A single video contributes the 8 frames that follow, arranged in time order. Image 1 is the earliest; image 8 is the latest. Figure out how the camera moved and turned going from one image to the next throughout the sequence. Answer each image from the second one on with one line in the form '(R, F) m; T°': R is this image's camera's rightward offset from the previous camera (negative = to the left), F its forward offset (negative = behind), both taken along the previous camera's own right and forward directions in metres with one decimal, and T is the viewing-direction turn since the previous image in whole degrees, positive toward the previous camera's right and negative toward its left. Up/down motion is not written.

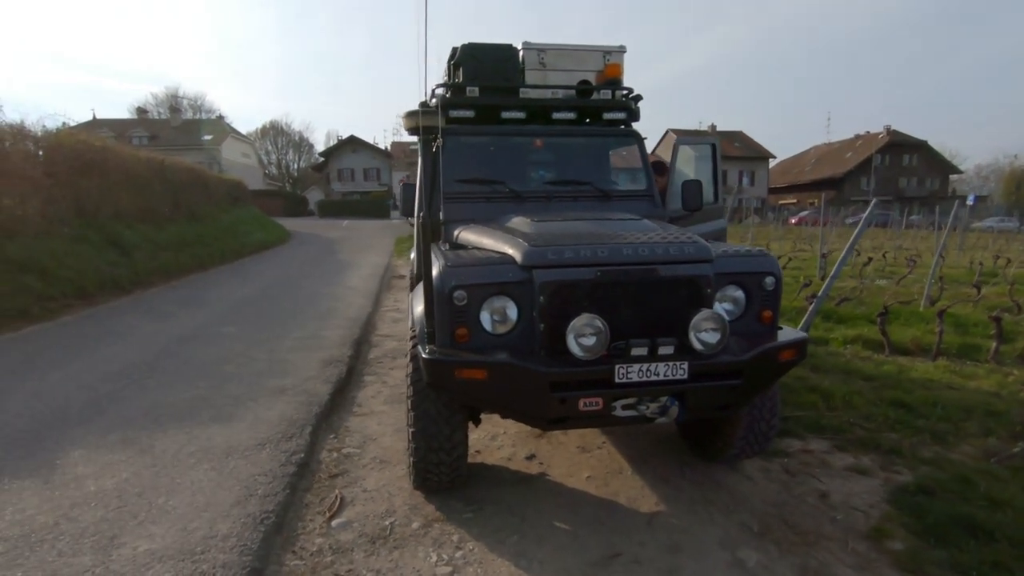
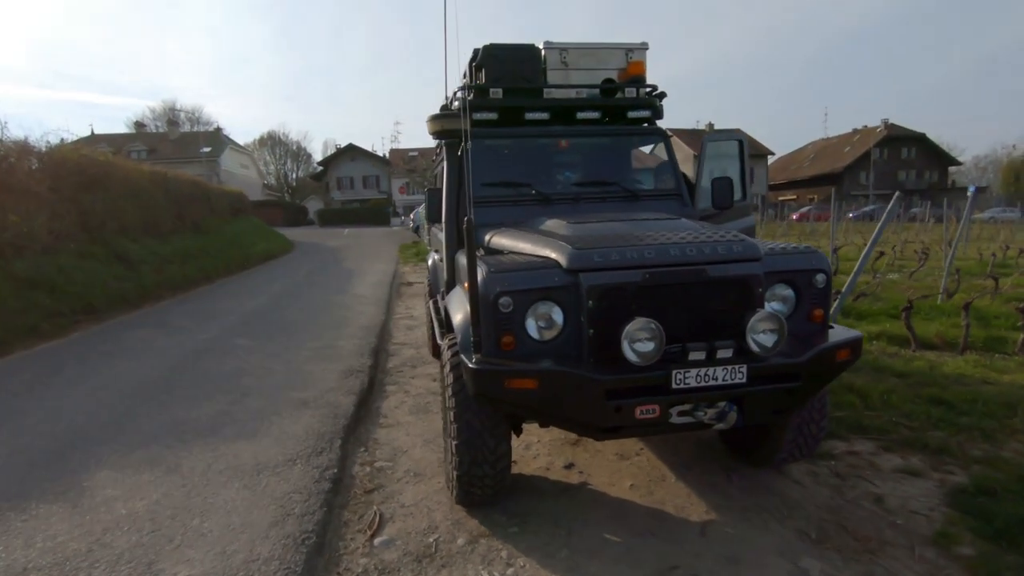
(-0.2, +0.1) m; 0°
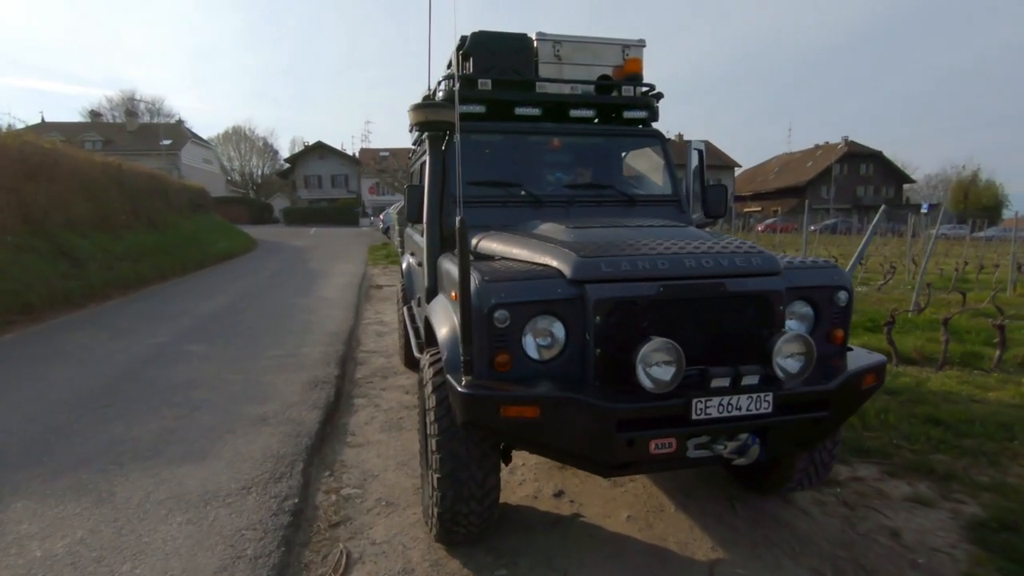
(-0.1, +0.4) m; +3°
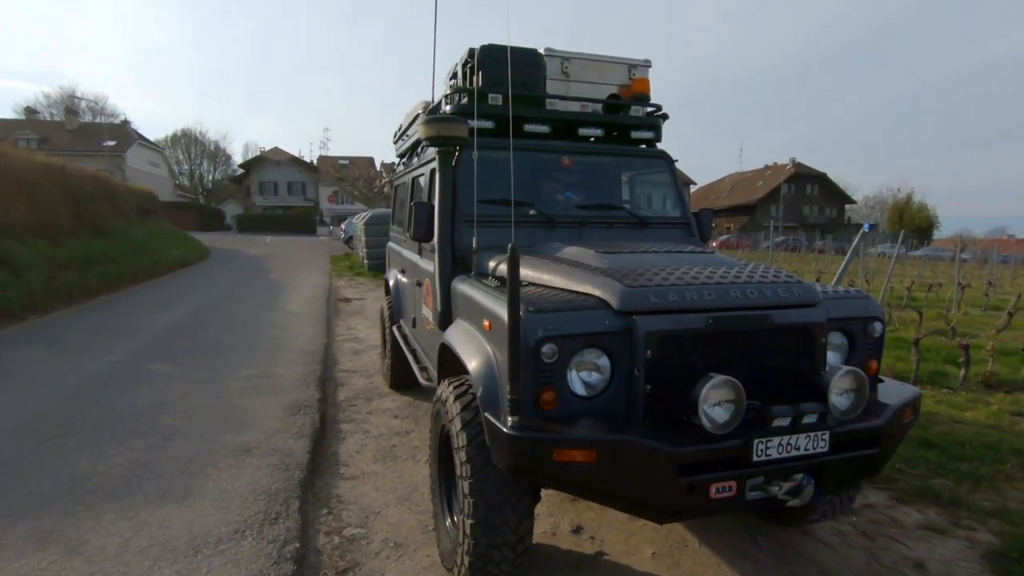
(-0.4, +0.2) m; +4°
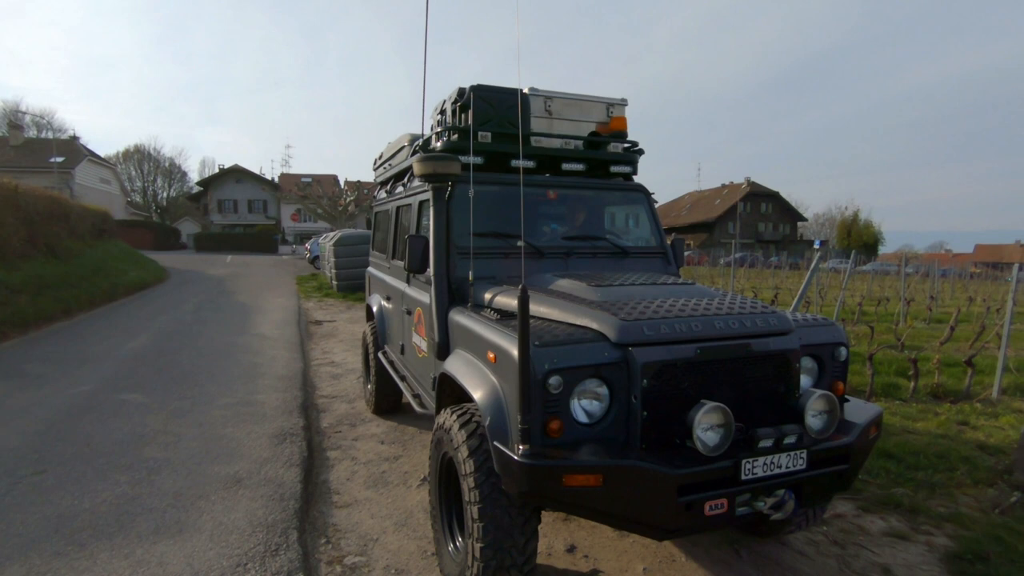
(-0.2, -0.2) m; +4°
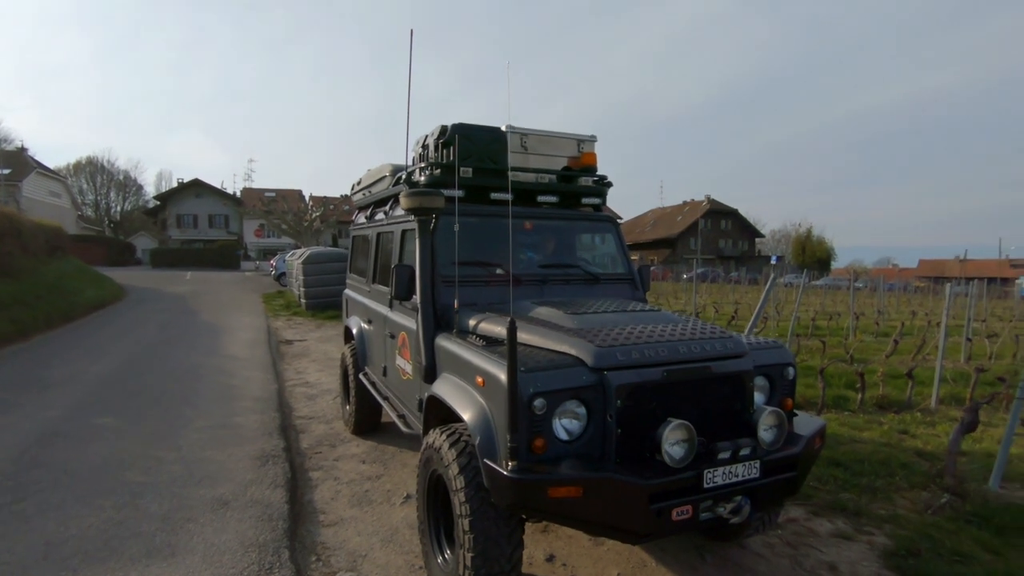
(-0.1, -0.3) m; +4°
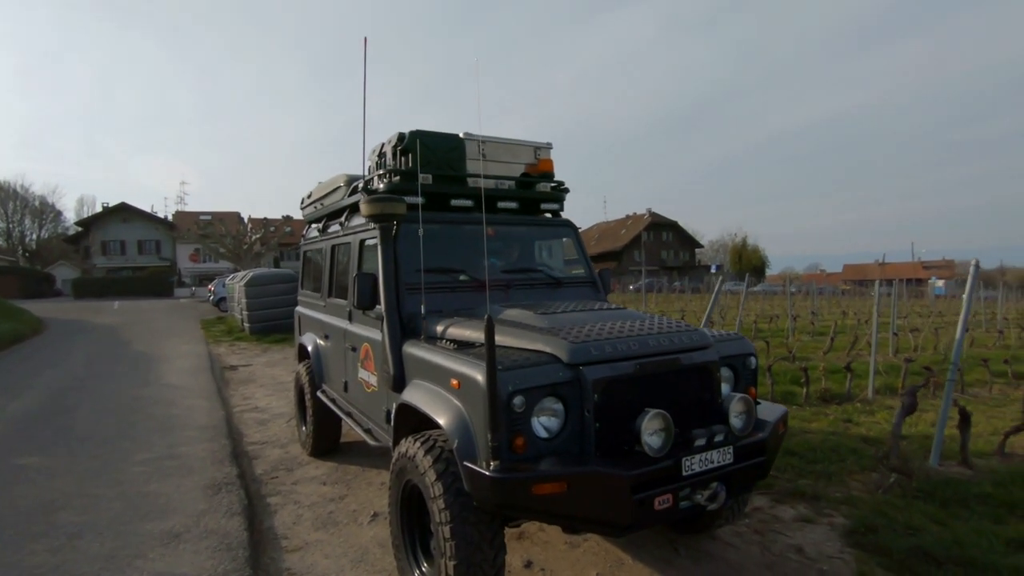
(-0.1, 0.0) m; +5°
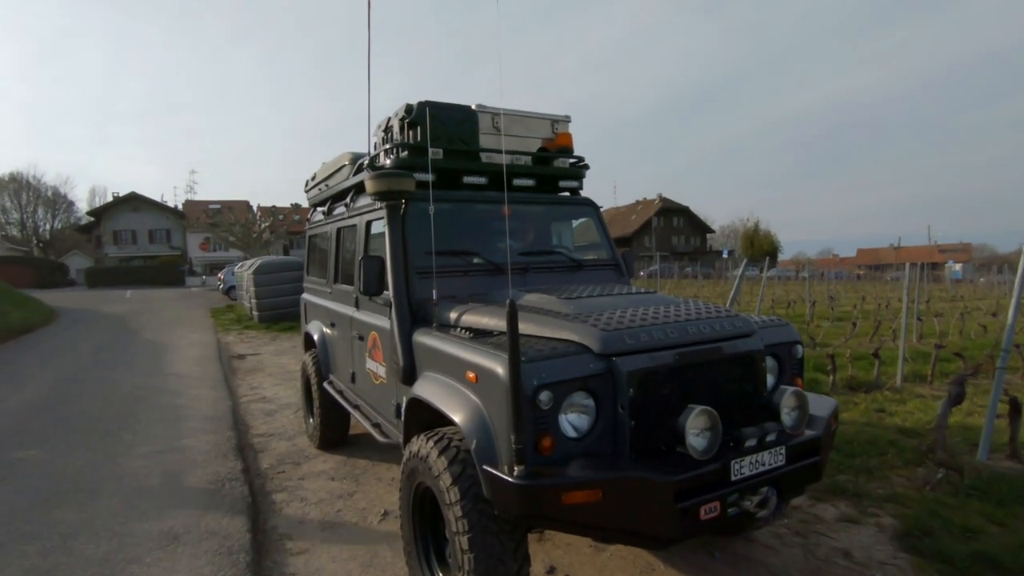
(-0.1, +0.3) m; -1°
